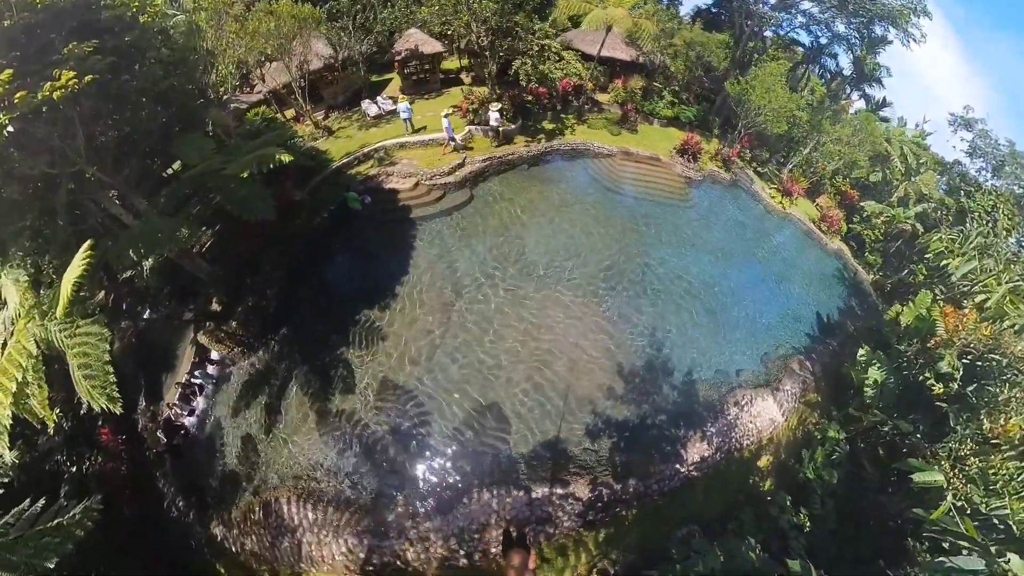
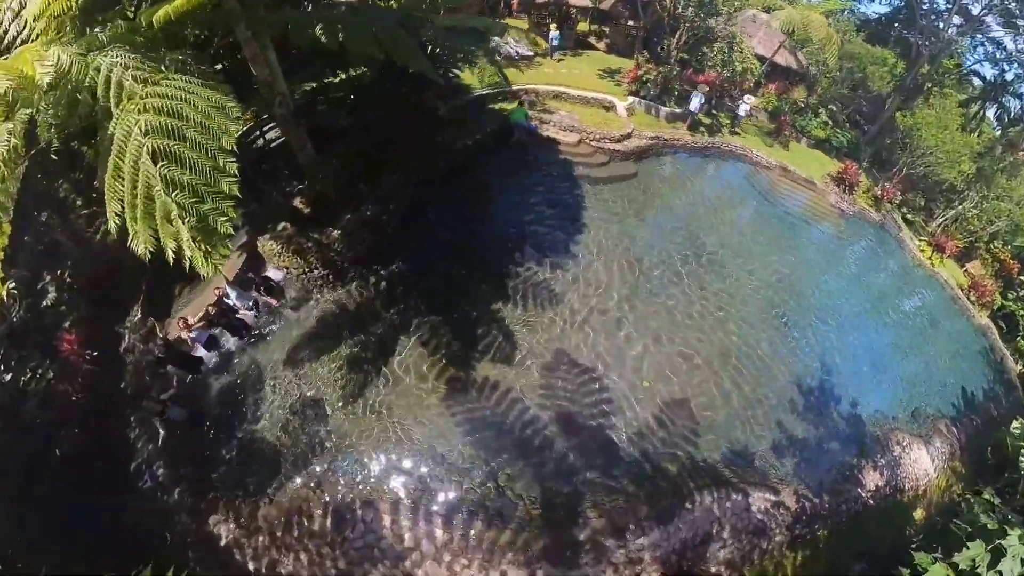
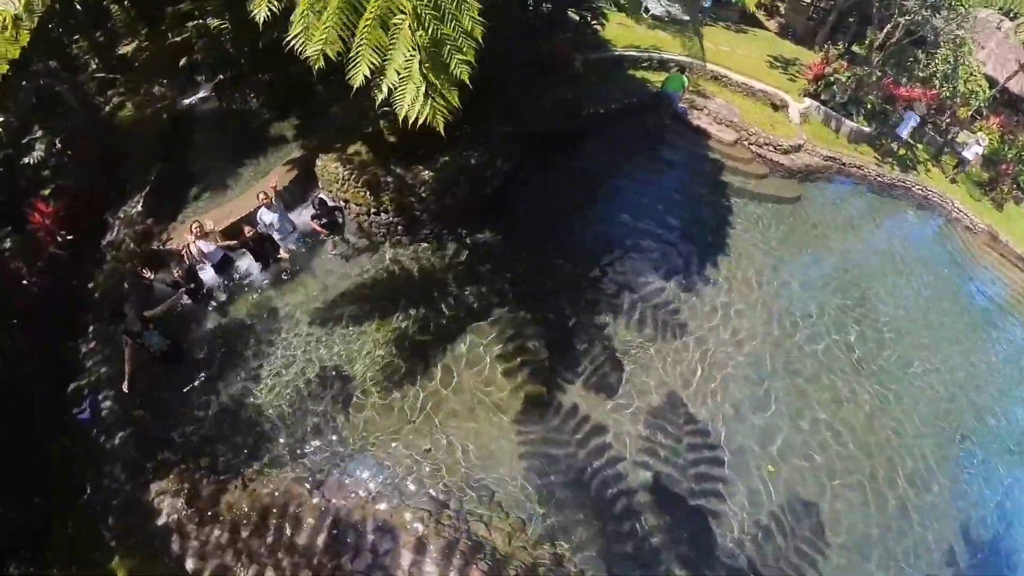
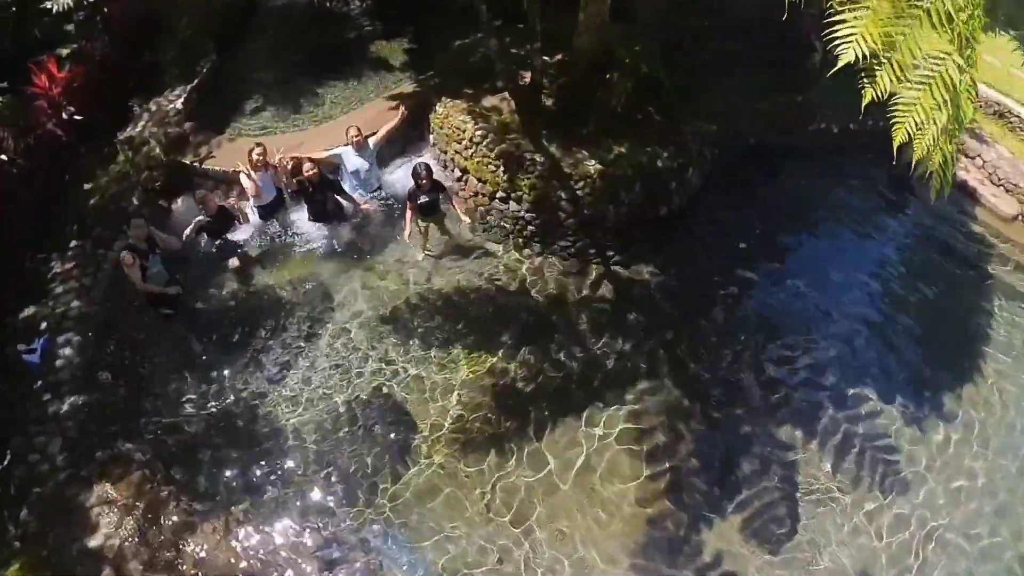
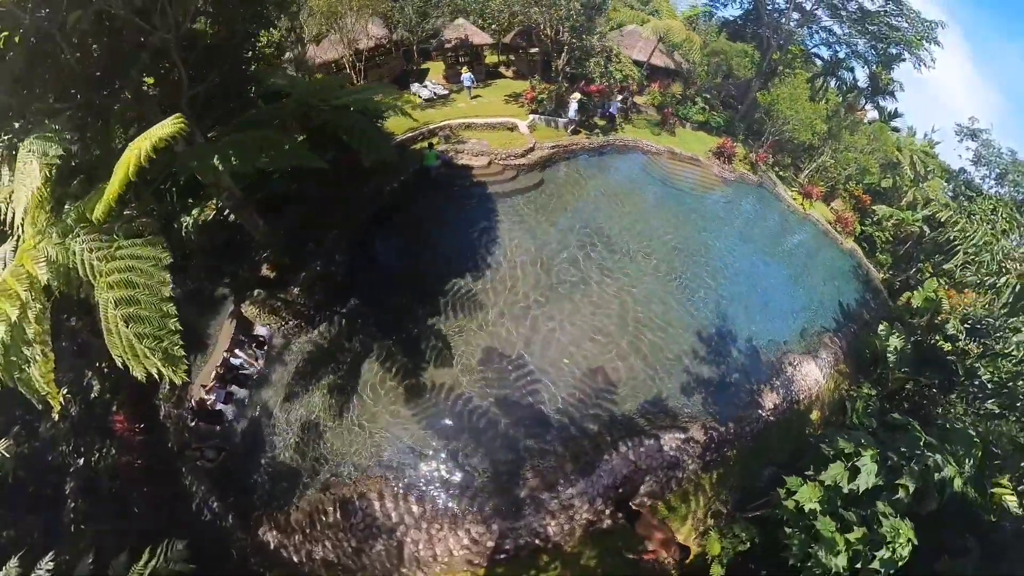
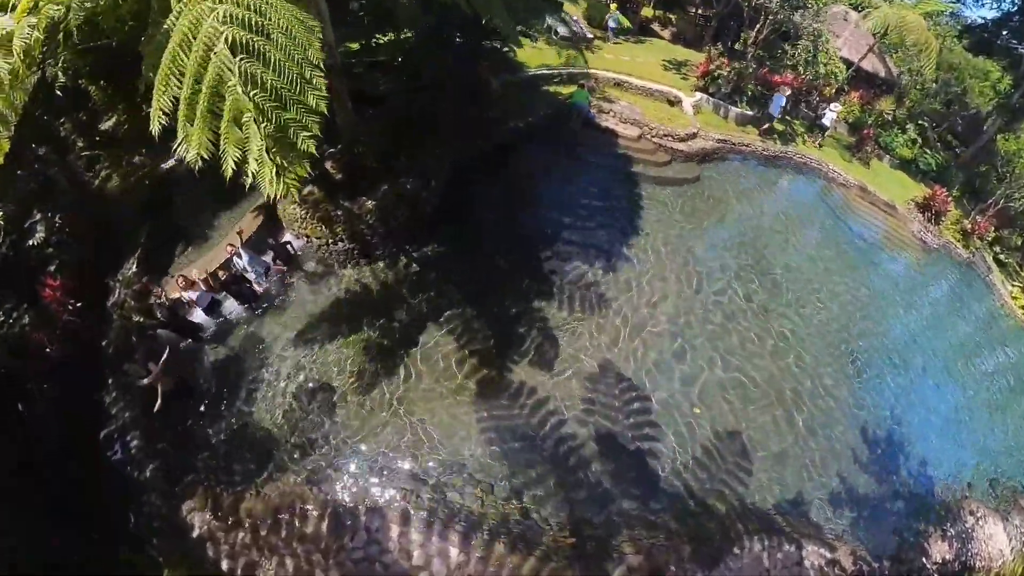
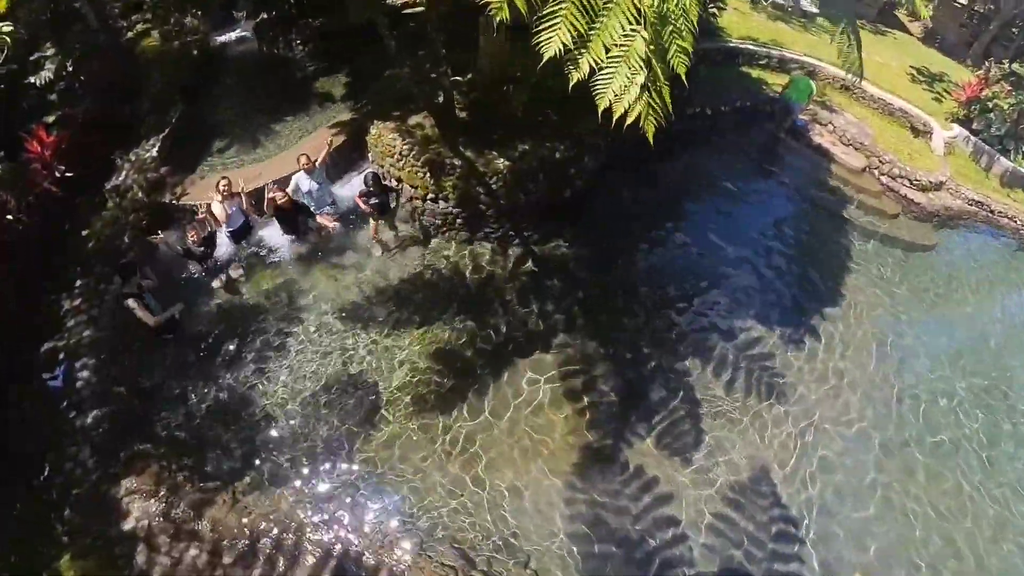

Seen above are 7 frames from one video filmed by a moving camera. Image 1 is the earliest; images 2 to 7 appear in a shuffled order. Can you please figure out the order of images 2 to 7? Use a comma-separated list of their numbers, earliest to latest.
5, 2, 6, 3, 7, 4
